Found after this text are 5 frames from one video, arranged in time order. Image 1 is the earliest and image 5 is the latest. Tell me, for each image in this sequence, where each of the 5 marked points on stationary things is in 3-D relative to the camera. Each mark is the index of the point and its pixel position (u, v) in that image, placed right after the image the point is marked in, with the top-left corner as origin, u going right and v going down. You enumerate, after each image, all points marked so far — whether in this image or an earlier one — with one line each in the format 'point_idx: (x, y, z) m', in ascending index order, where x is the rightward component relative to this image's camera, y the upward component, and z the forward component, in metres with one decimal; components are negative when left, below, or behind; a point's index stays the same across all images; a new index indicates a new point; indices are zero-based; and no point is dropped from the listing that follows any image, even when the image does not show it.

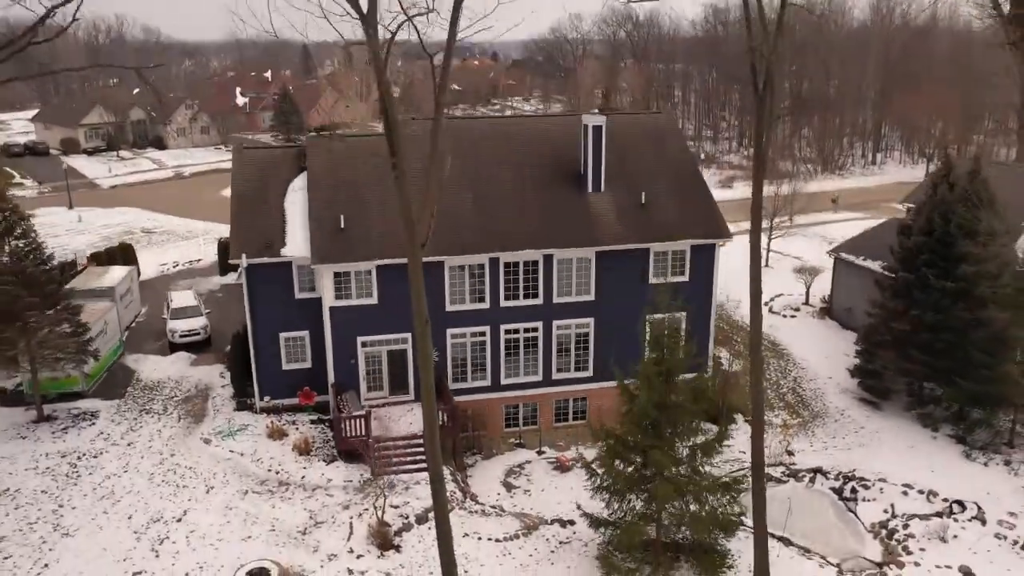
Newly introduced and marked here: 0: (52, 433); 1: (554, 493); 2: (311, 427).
0: (-11.2, -3.6, +20.0) m
1: (+1.0, -4.6, +18.8) m
2: (-4.9, -3.5, +20.2) m
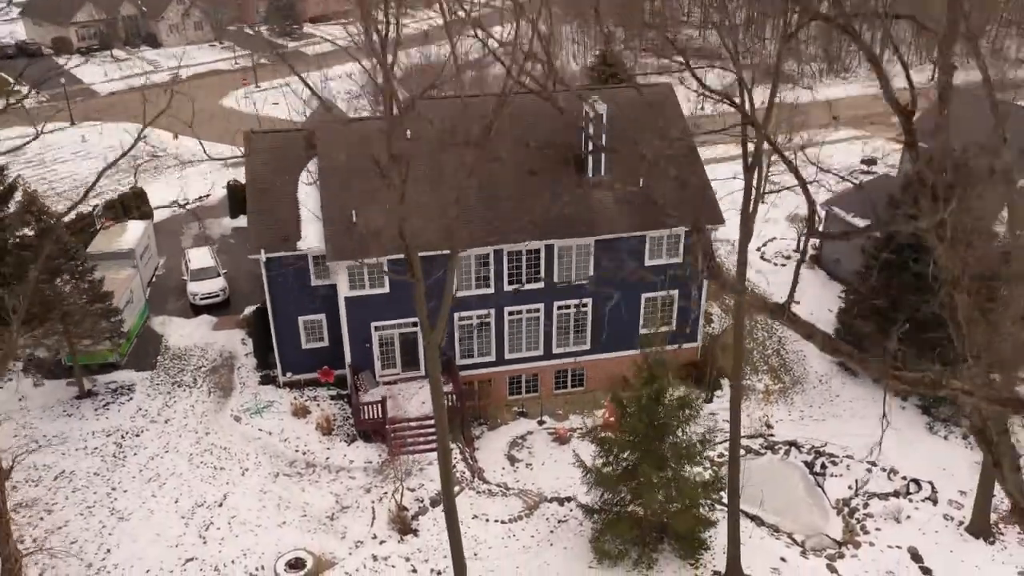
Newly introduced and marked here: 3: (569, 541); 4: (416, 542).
0: (-11.1, -3.3, +21.9) m
1: (+1.1, -4.5, +20.9) m
2: (-4.9, -3.2, +22.1) m
3: (+1.2, -5.6, +18.1) m
4: (-2.1, -5.5, +17.7) m
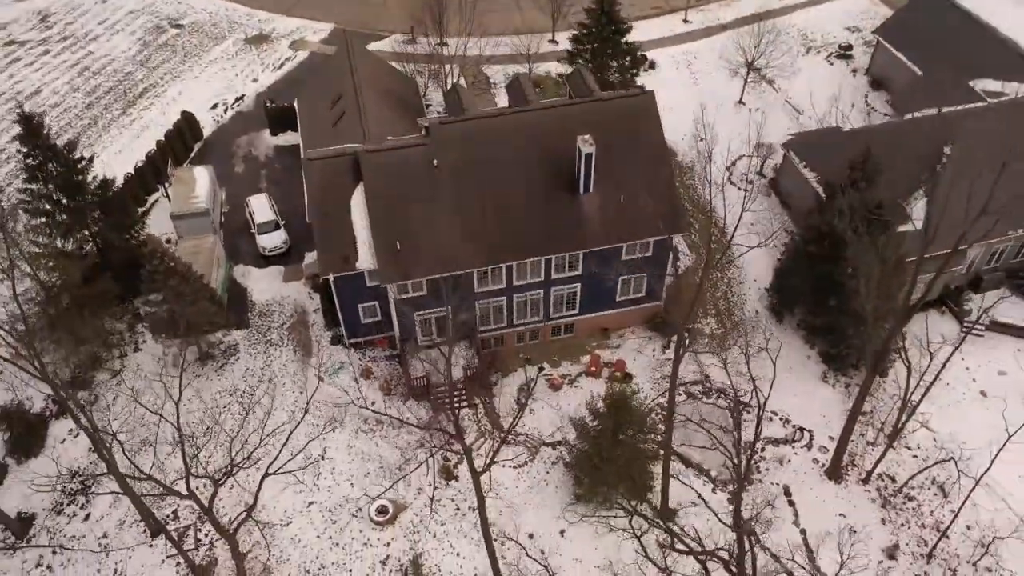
0: (-10.8, -3.0, +29.9) m
1: (+1.4, -4.4, +29.4) m
2: (-4.6, -2.8, +30.0) m
3: (+1.5, -6.4, +27.2) m
4: (-1.8, -6.5, +26.8) m
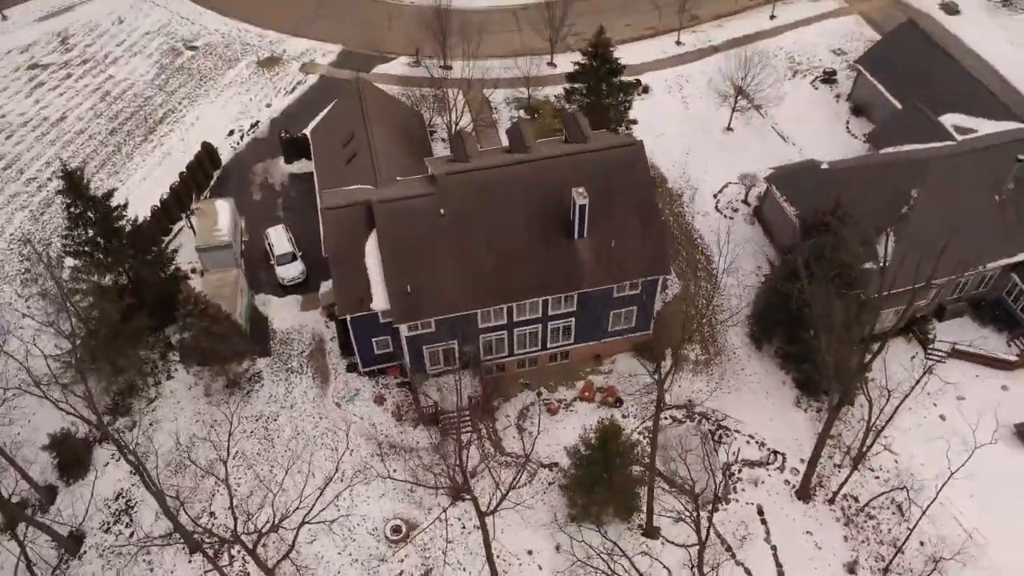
0: (-10.8, -4.3, +32.8) m
1: (+1.4, -5.8, +32.3) m
2: (-4.6, -4.1, +32.9) m
3: (+1.5, -7.9, +30.2) m
4: (-1.8, -8.0, +29.8) m
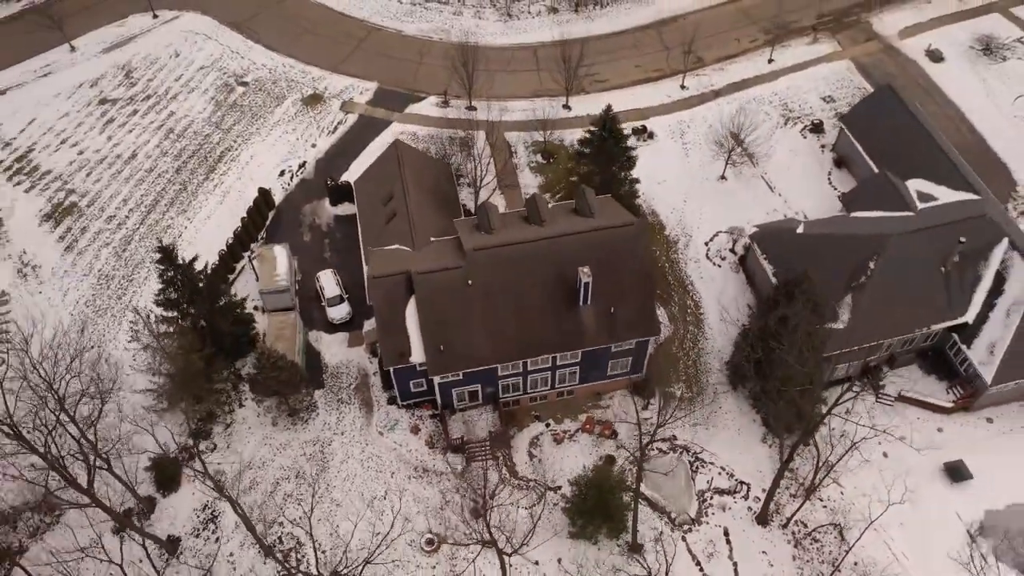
0: (-10.2, -6.6, +39.6) m
1: (+2.0, -8.2, +39.0) m
2: (-3.9, -6.5, +39.5) m
3: (+2.1, -10.5, +37.0) m
4: (-1.3, -10.6, +36.7) m
